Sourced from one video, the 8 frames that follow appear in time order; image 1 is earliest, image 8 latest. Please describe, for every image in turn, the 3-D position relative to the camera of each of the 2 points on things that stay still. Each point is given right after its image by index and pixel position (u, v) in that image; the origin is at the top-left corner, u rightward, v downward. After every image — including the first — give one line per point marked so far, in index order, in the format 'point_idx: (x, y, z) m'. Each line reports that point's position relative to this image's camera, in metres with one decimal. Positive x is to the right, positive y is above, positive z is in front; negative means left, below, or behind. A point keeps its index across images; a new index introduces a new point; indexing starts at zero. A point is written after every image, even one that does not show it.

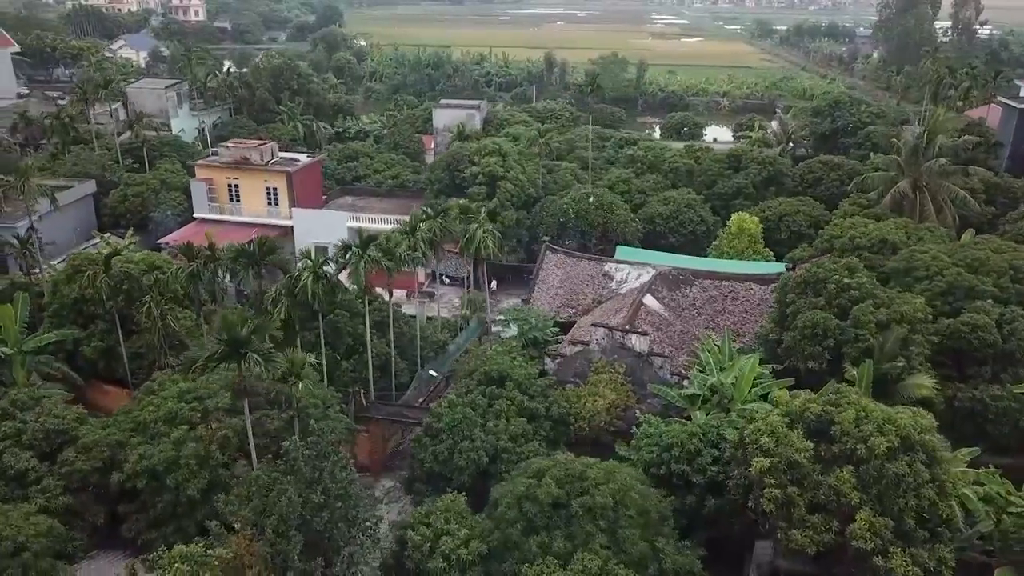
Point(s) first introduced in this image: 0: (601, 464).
0: (+1.5, -3.0, +14.0) m
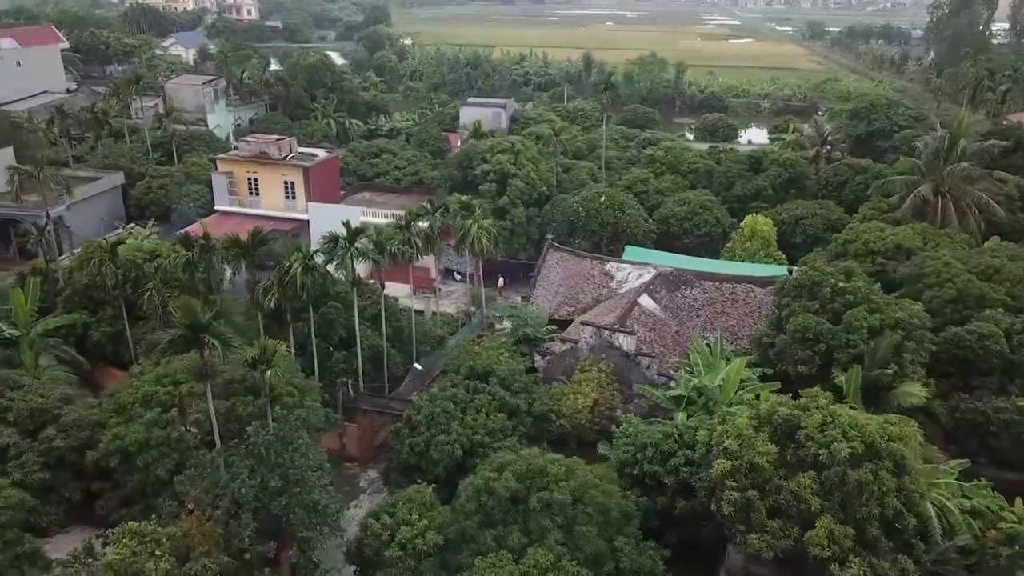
0: (+0.9, -3.0, +14.0) m
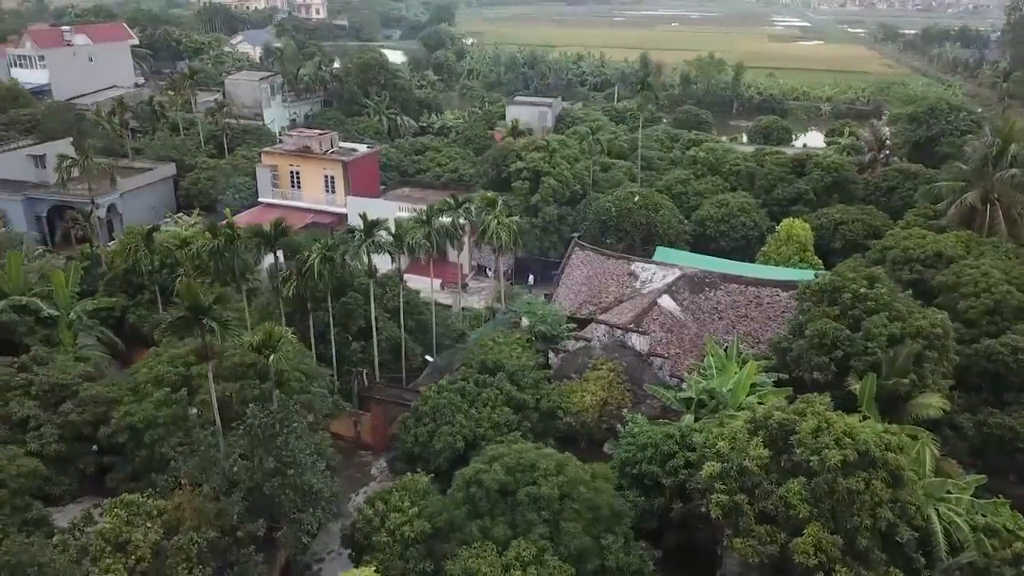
0: (+0.7, -2.9, +14.0) m
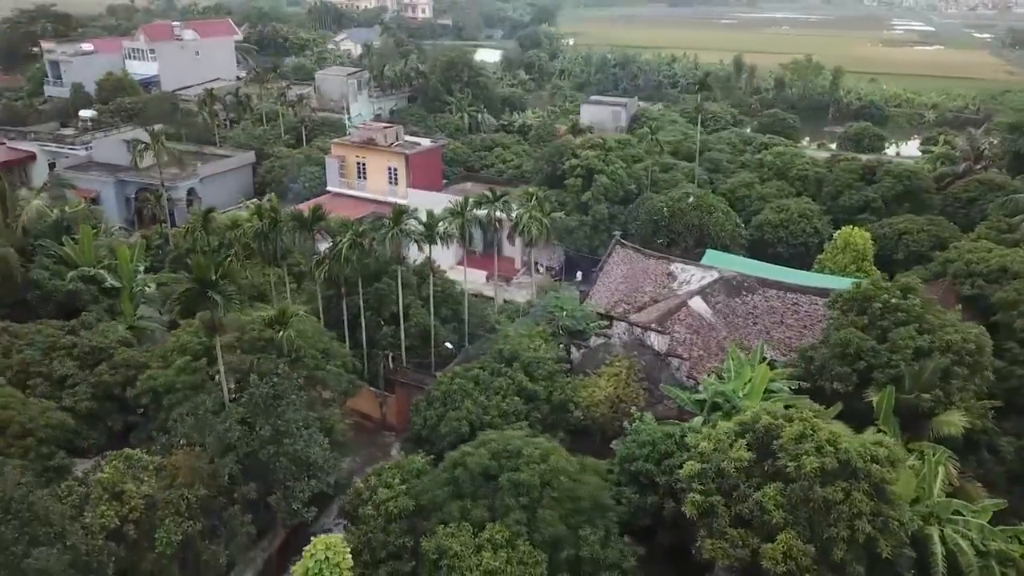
0: (+0.5, -2.7, +14.2) m
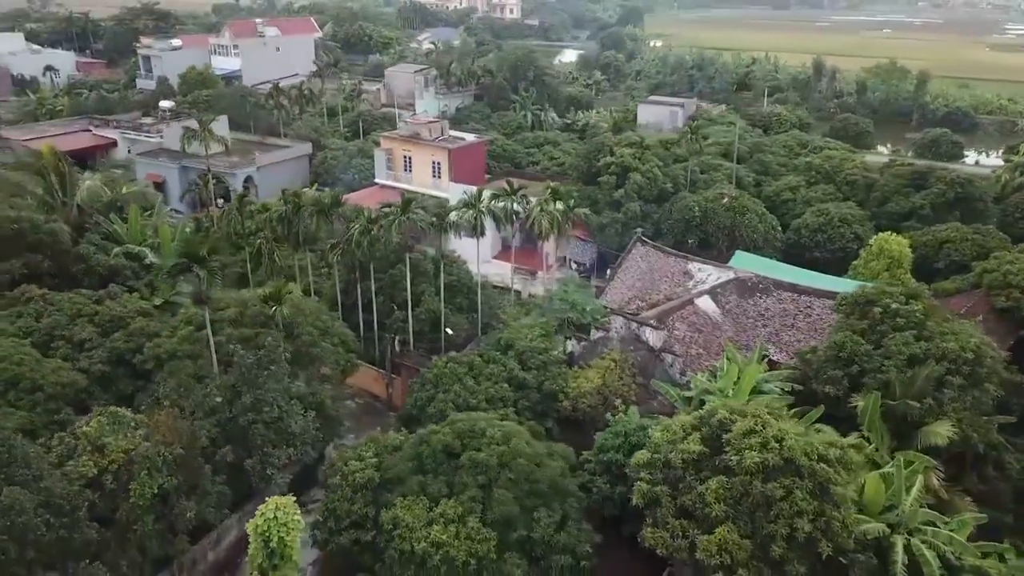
0: (-0.1, -2.5, +14.6) m
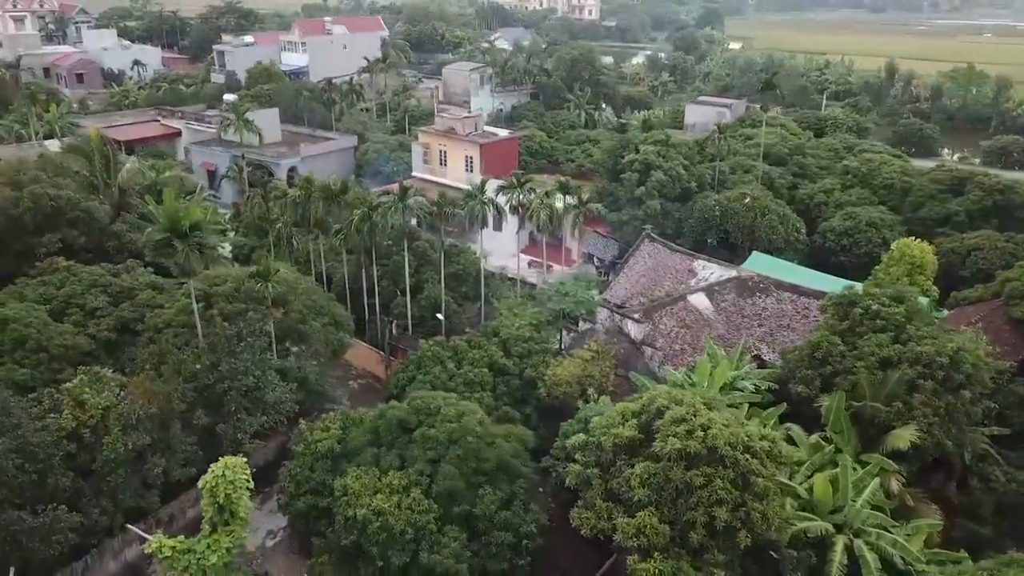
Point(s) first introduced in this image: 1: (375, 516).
0: (-0.9, -2.2, +15.0) m
1: (-2.3, -3.8, +13.5) m
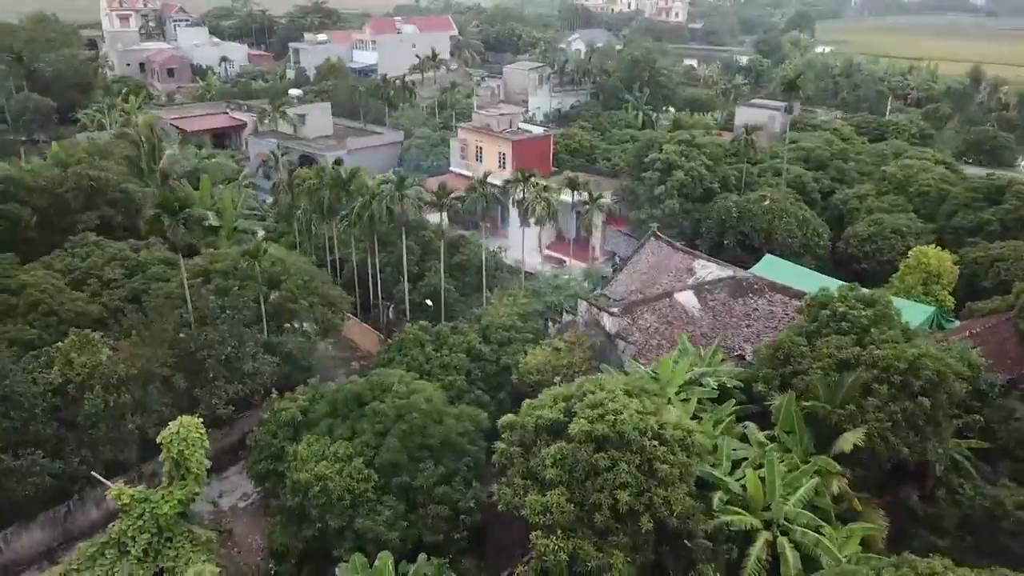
0: (-1.8, -1.9, +15.7) m
1: (-3.4, -3.4, +14.3) m
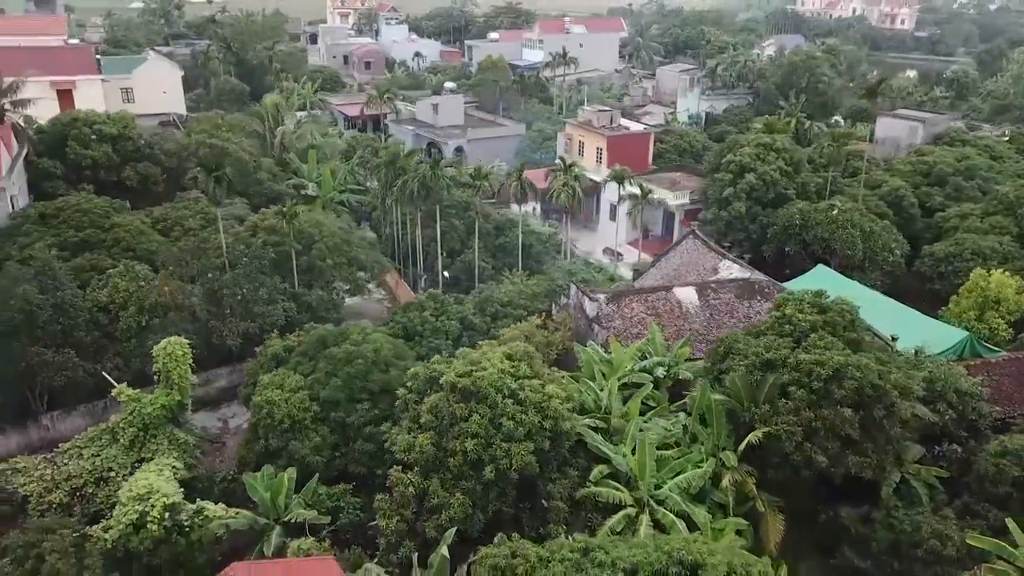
0: (-3.0, -1.1, +17.5) m
1: (-5.0, -2.4, +16.6) m
